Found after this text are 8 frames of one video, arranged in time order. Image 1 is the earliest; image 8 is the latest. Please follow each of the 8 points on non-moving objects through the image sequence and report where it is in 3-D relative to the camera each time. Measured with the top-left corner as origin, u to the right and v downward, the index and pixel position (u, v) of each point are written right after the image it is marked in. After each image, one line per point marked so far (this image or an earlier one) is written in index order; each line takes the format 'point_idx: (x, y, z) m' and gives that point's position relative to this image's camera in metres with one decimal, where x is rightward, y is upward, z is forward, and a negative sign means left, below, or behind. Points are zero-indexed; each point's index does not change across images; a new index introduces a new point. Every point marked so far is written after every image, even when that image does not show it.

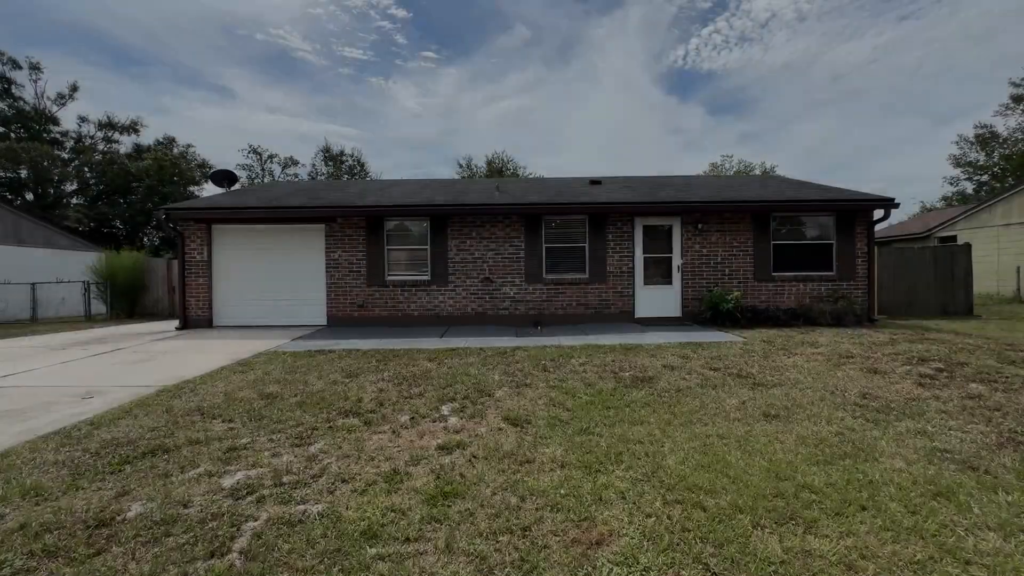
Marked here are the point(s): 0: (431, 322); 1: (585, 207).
0: (-1.6, -0.7, +9.1) m
1: (+1.4, +1.5, +8.6) m
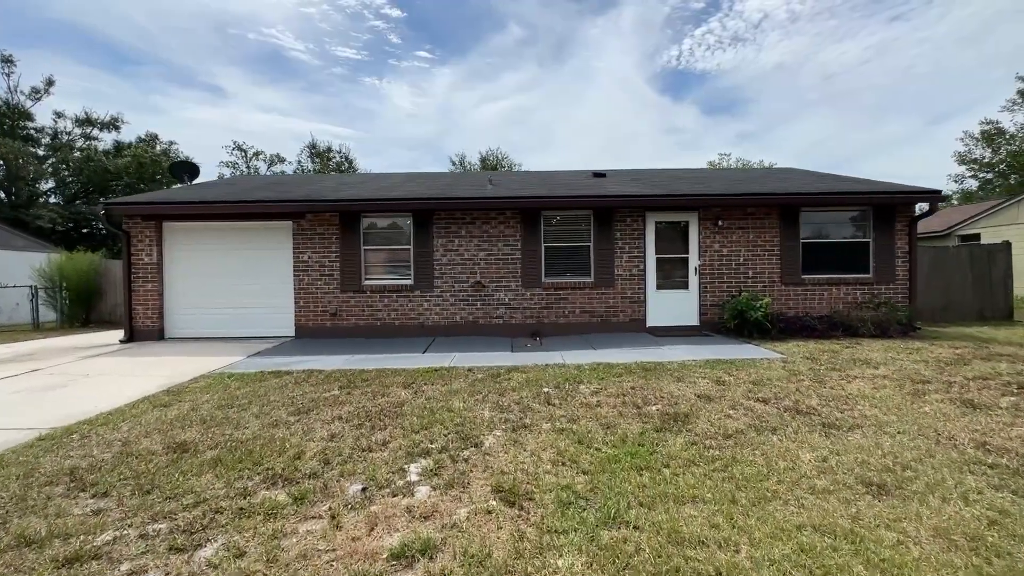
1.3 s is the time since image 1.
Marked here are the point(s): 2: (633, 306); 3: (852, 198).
0: (-1.7, -0.8, +8.0) m
1: (+1.3, +1.4, +7.5) m
2: (+2.0, -0.3, +7.9) m
3: (+5.5, +1.5, +7.5) m
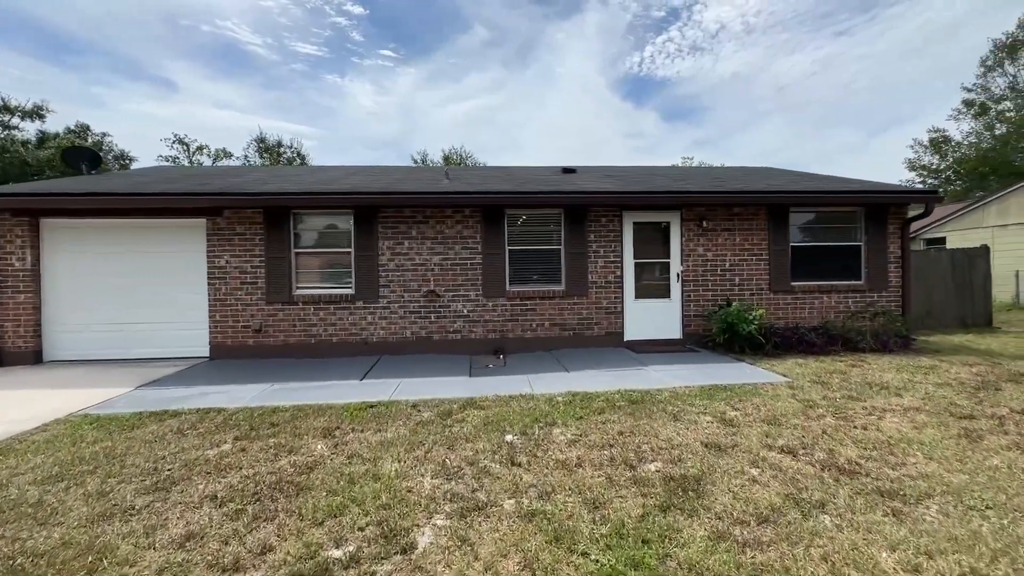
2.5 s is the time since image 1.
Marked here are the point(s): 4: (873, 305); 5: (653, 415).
0: (-2.2, -0.9, +6.8) m
1: (+0.7, +1.2, +6.5) m
2: (+1.4, -0.5, +7.0) m
3: (+4.9, +1.3, +6.9) m
4: (+5.6, -0.3, +7.2) m
5: (+1.2, -1.1, +3.9) m
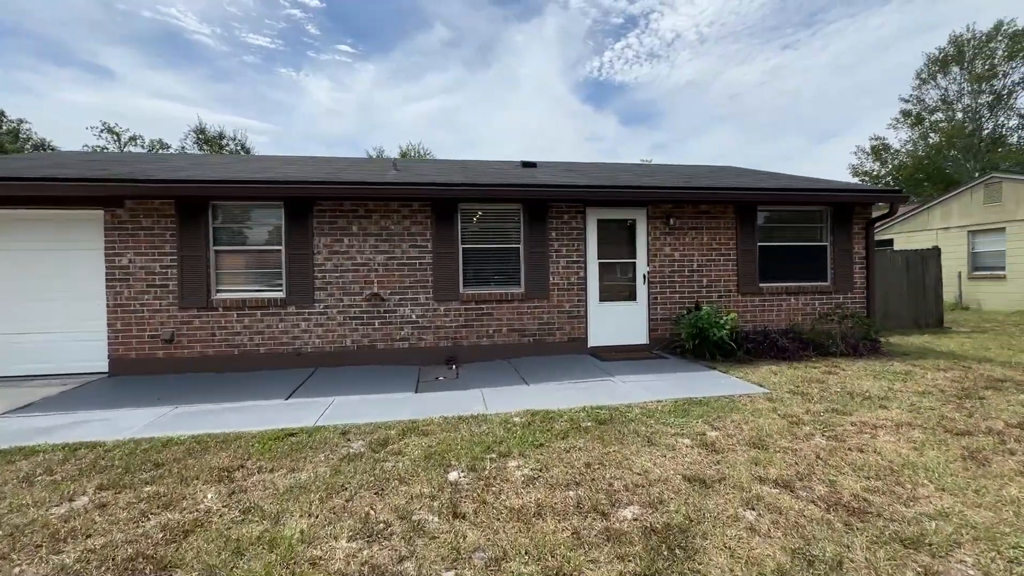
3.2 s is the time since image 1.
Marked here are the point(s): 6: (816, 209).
0: (-2.8, -0.9, +5.9) m
1: (+0.1, +1.2, +6.0) m
2: (+0.8, -0.5, +6.5) m
3: (+4.3, +1.3, +6.6) m
4: (+4.9, -0.3, +7.0) m
5: (+0.8, -1.1, +3.4) m
6: (+4.6, +1.2, +7.0) m
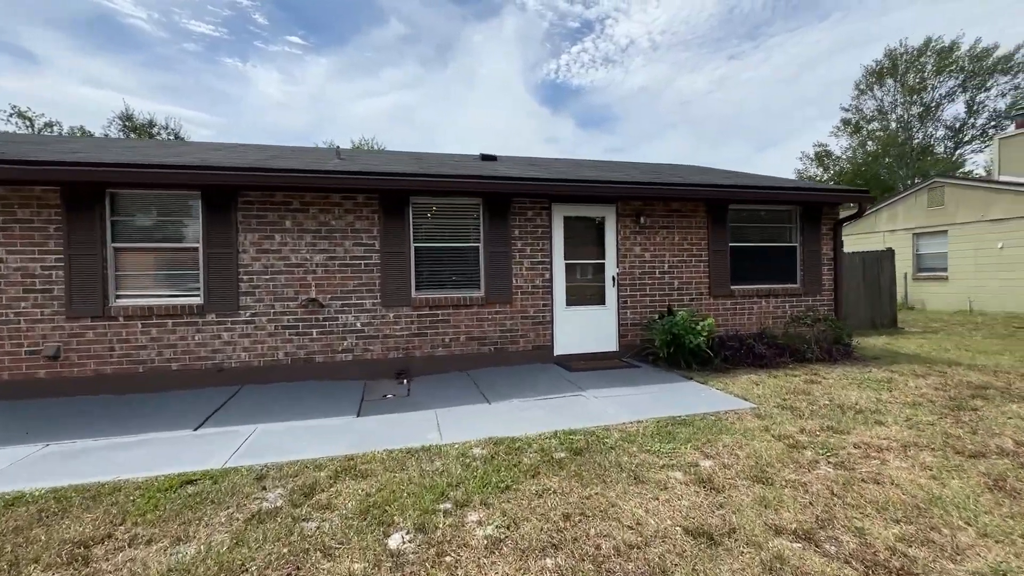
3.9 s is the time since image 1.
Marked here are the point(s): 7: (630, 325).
0: (-3.3, -1.0, +5.1) m
1: (-0.3, +1.2, +5.3) m
2: (+0.3, -0.5, +5.9) m
3: (+3.7, +1.3, +6.4) m
4: (+4.3, -0.3, +6.8) m
5: (+0.6, -1.1, +2.8) m
6: (+4.0, +1.2, +6.8) m
7: (+1.6, -0.5, +6.2) m
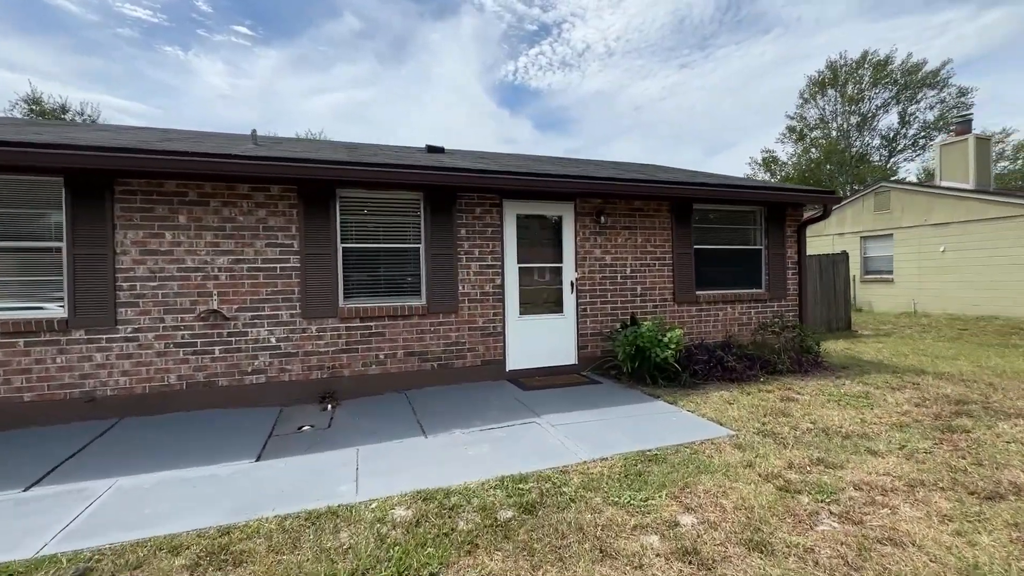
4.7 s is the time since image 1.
0: (-3.8, -1.1, +4.1) m
1: (-0.9, +1.1, +4.6) m
2: (-0.3, -0.6, +5.2) m
3: (+3.1, +1.2, +6.0) m
4: (+3.6, -0.4, +6.5) m
5: (+0.2, -1.2, +2.2) m
6: (+3.3, +1.1, +6.4) m
7: (+0.9, -0.6, +5.6) m
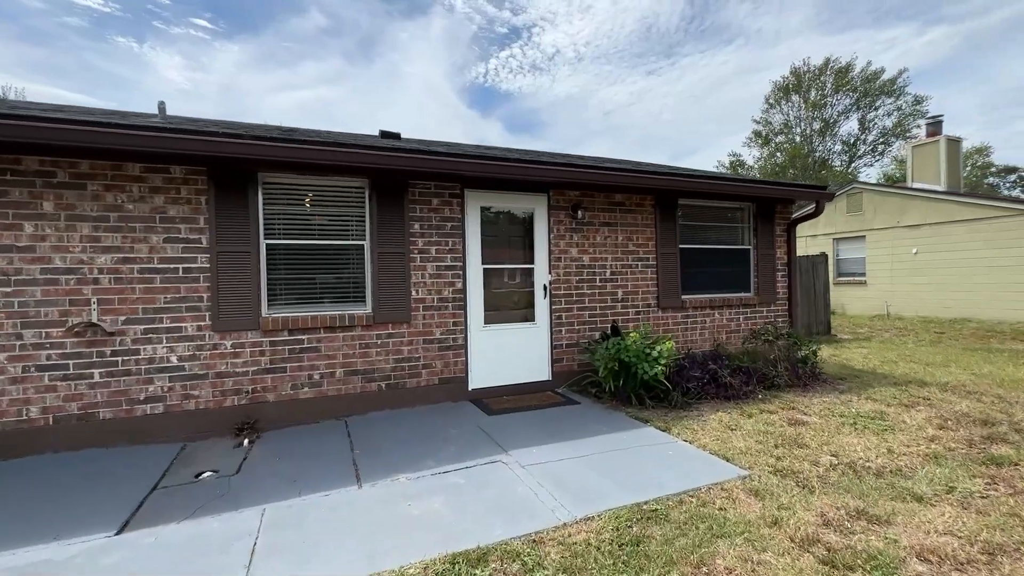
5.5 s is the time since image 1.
0: (-4.1, -1.1, +3.1) m
1: (-1.2, +1.0, +3.8) m
2: (-0.6, -0.6, +4.5) m
3: (+2.7, +1.2, +5.4) m
4: (+3.2, -0.4, +5.9) m
5: (+0.1, -1.2, +1.4) m
6: (+2.9, +1.0, +5.9) m
7: (+0.6, -0.6, +4.9) m
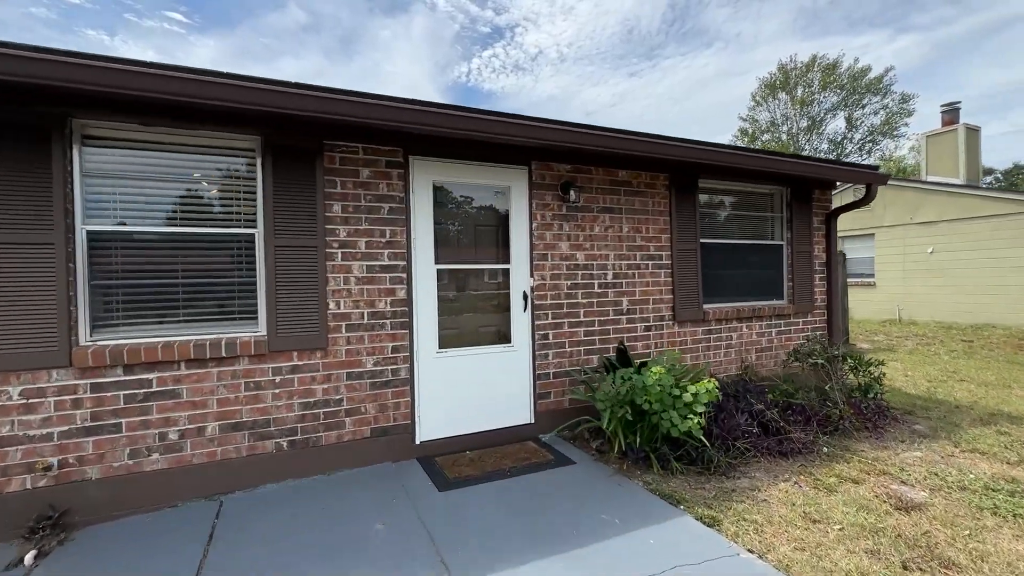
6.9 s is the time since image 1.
0: (-4.2, -1.2, +1.6) m
1: (-1.4, +1.0, +2.4) m
2: (-0.9, -0.7, +3.1) m
3: (+2.4, +1.1, +4.2) m
4: (+2.9, -0.5, +4.7) m
5: (0.0, -1.3, +0.1) m
6: (+2.6, +1.0, +4.7) m
7: (+0.3, -0.7, +3.6) m
